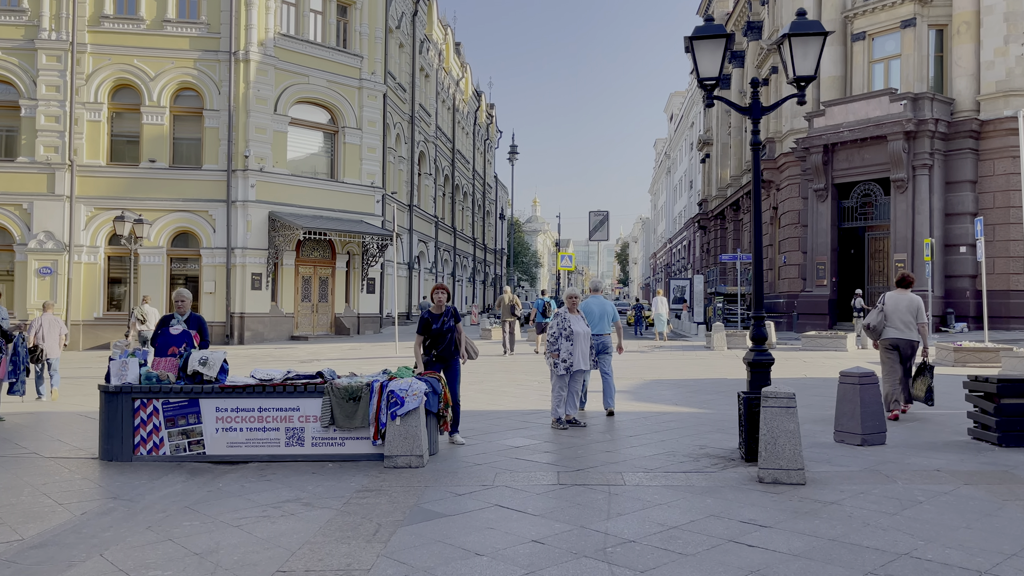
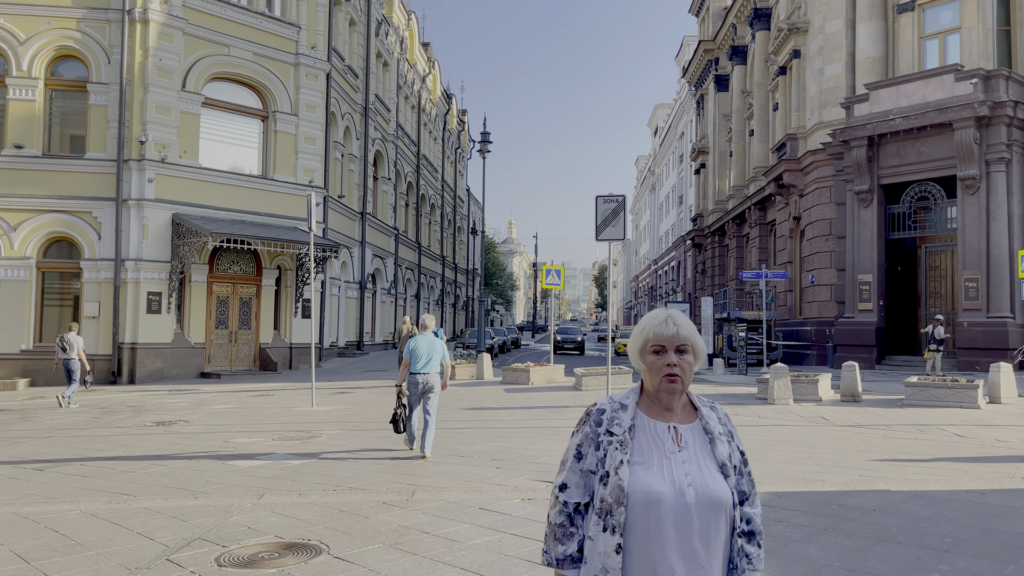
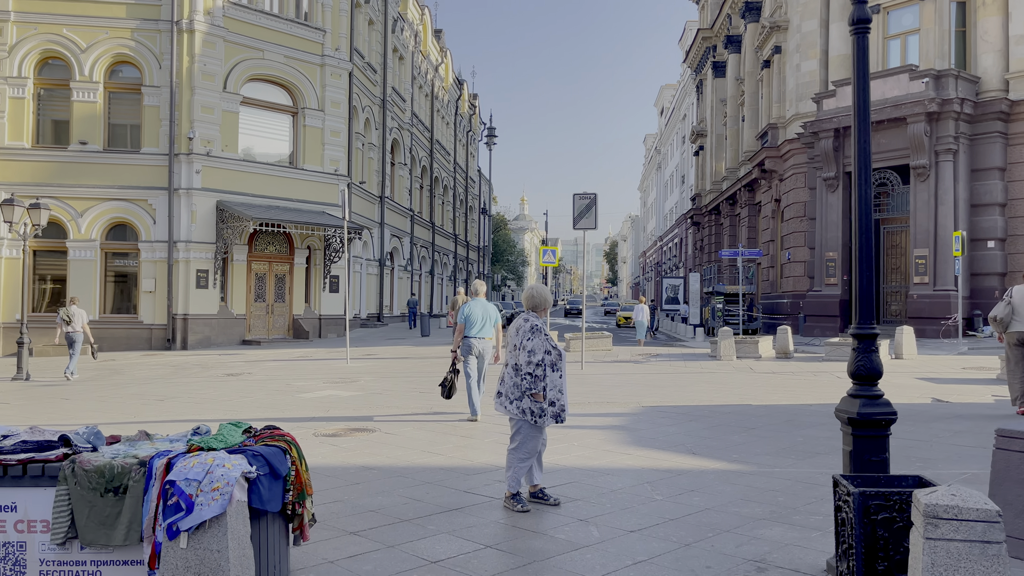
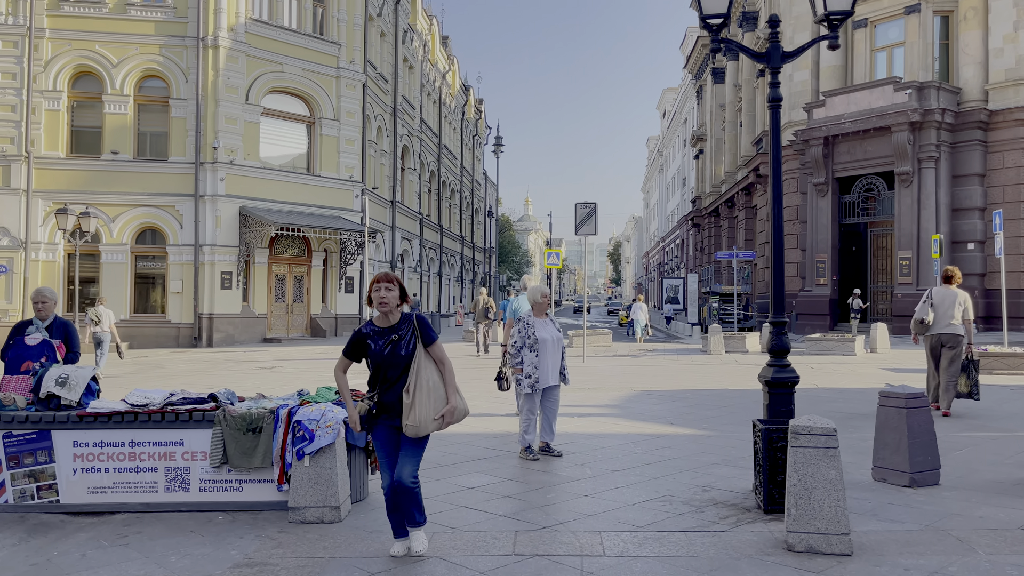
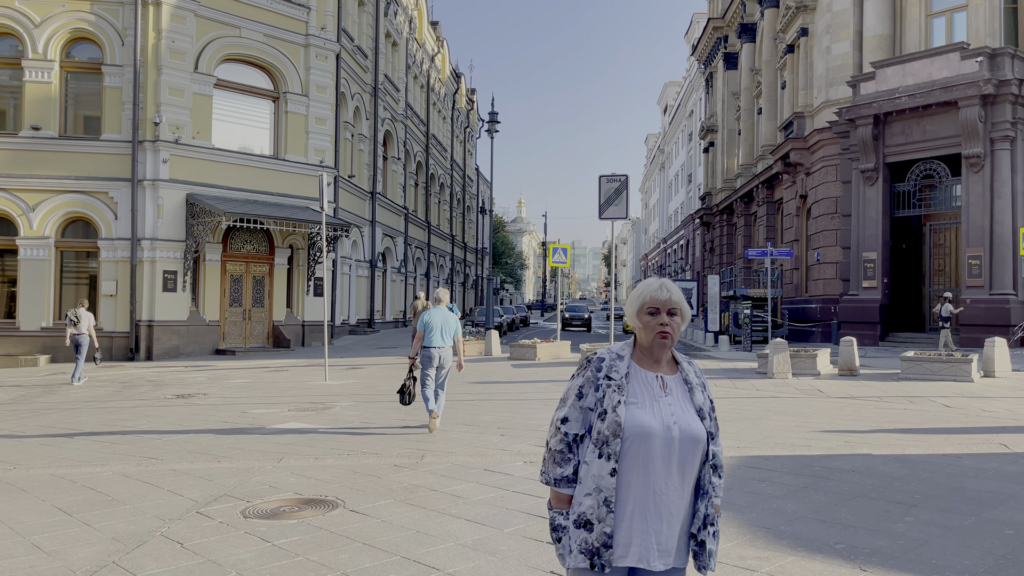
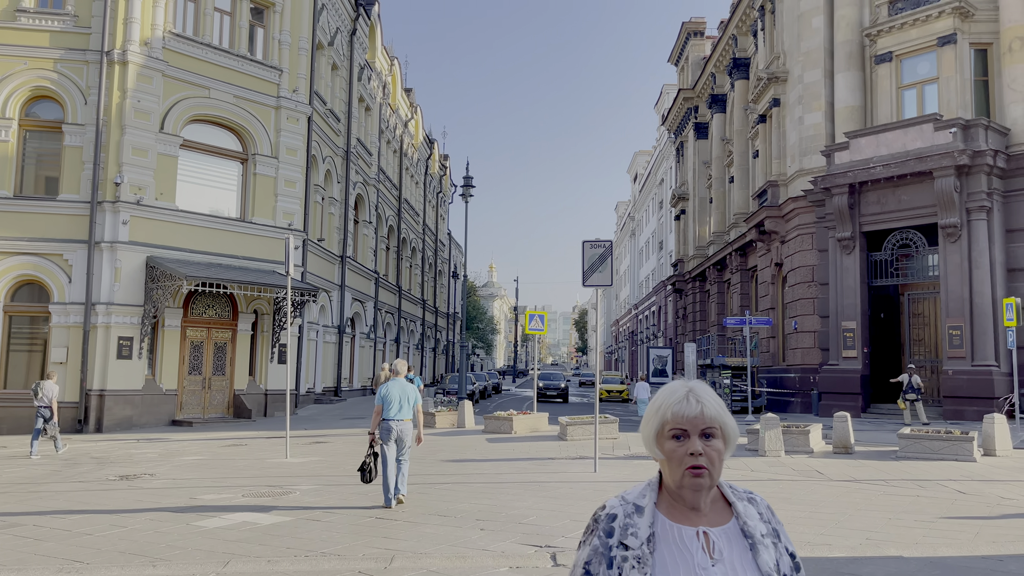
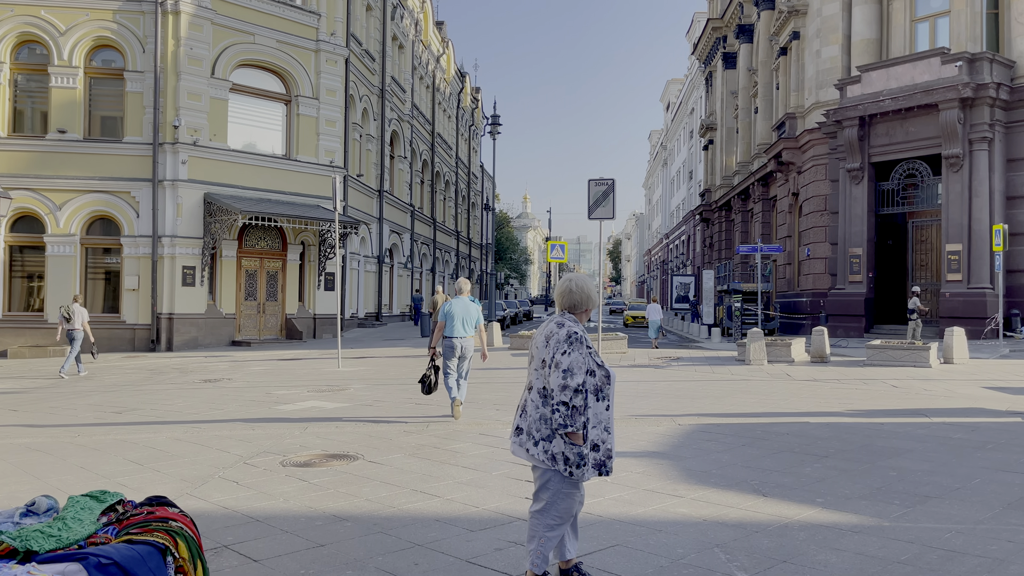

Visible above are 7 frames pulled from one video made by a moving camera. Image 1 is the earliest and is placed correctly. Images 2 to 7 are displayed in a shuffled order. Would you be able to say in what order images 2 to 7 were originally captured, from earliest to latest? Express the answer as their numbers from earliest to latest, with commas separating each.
4, 3, 7, 5, 2, 6
